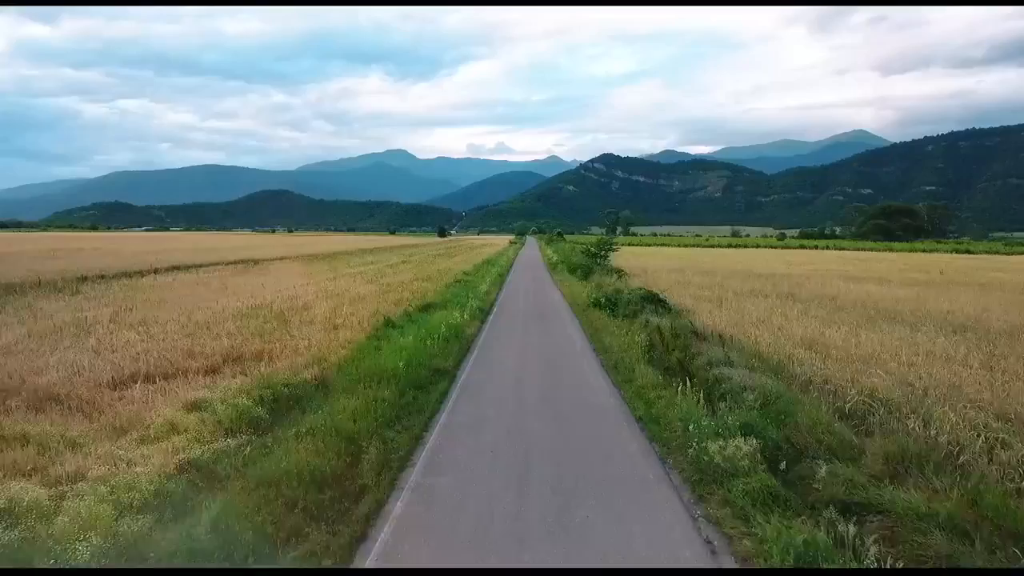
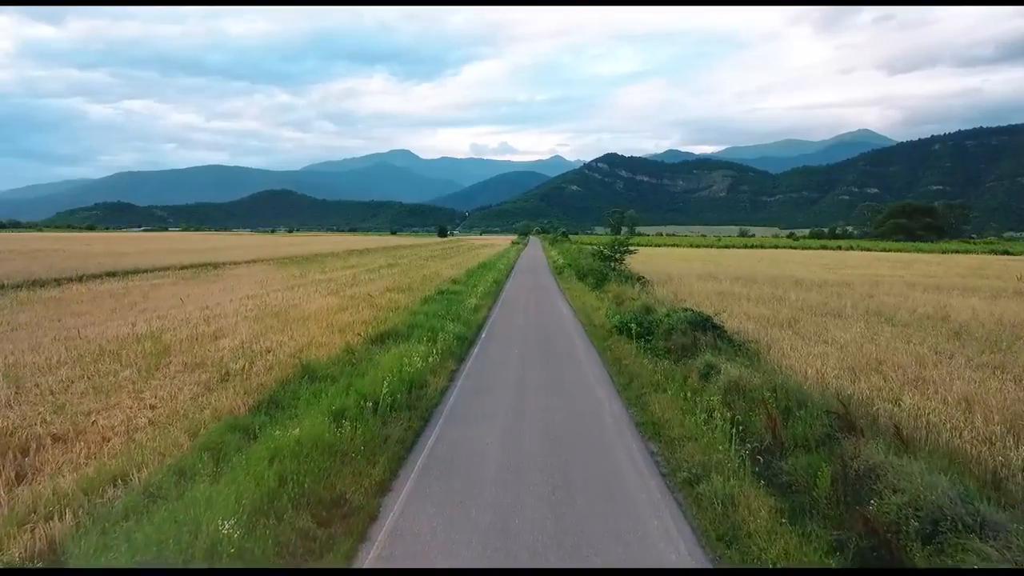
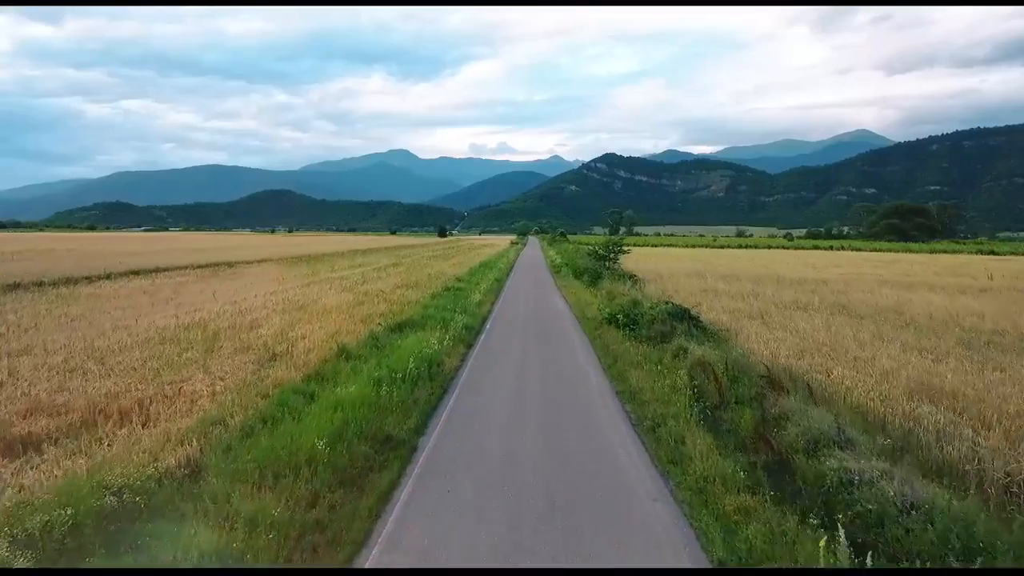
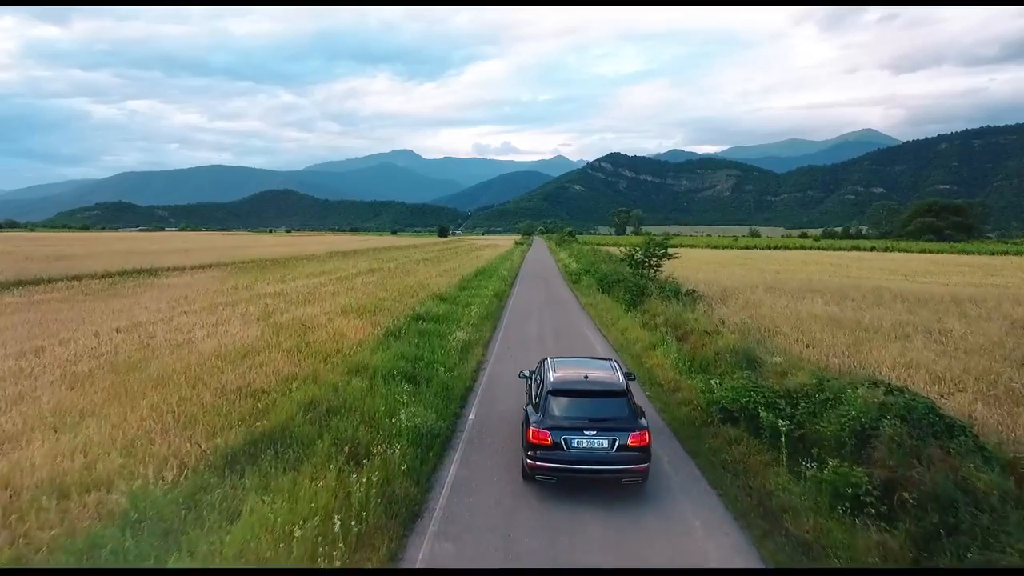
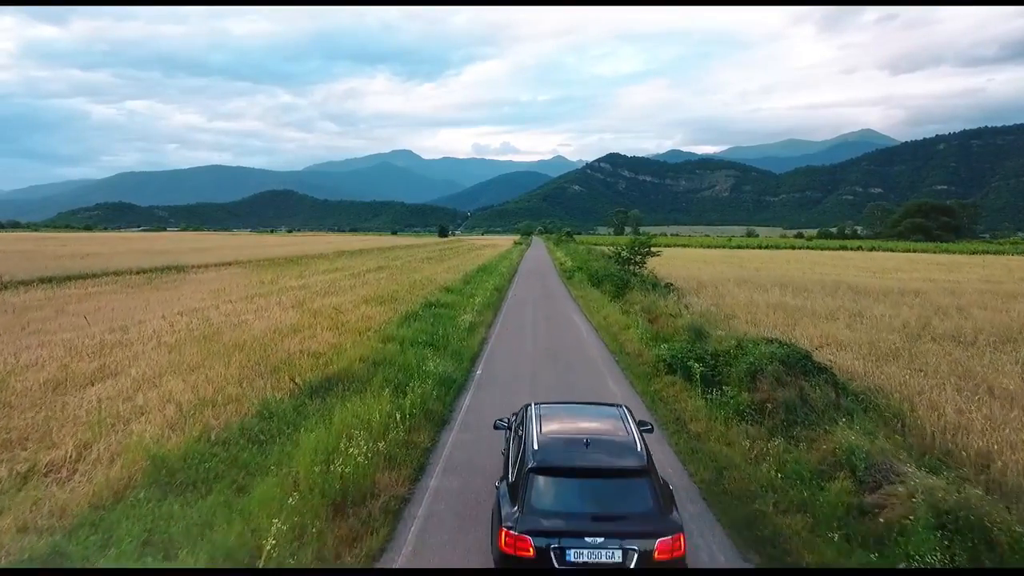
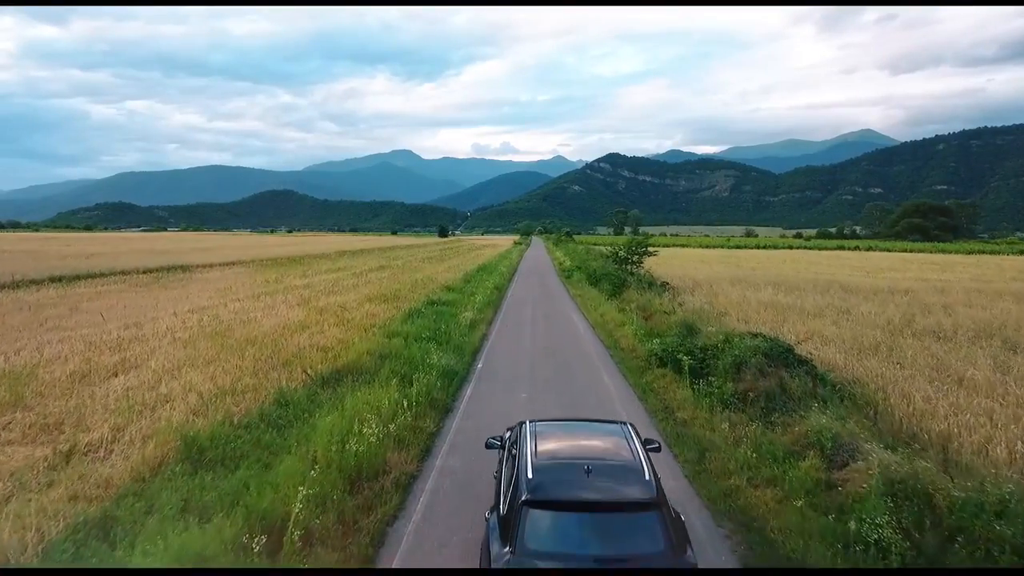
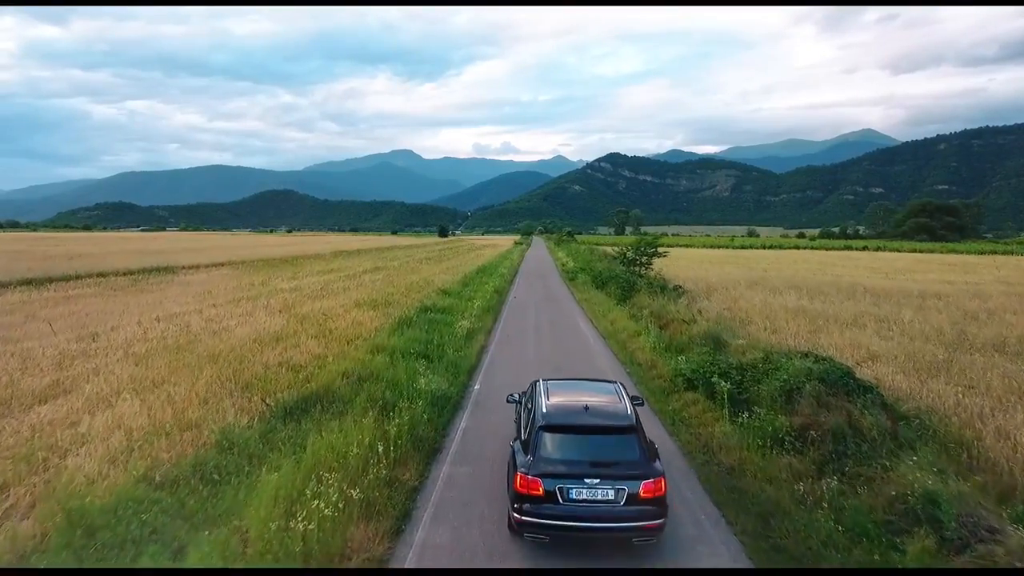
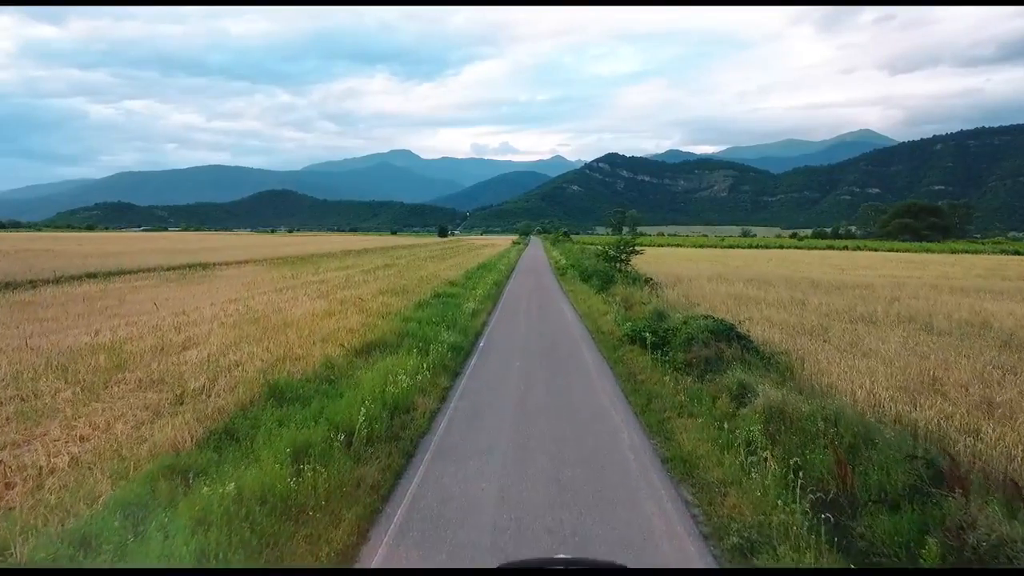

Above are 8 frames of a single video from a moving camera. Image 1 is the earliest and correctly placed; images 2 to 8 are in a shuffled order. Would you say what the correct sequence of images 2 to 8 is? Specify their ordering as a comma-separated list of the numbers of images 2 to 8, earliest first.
3, 2, 8, 6, 5, 7, 4
